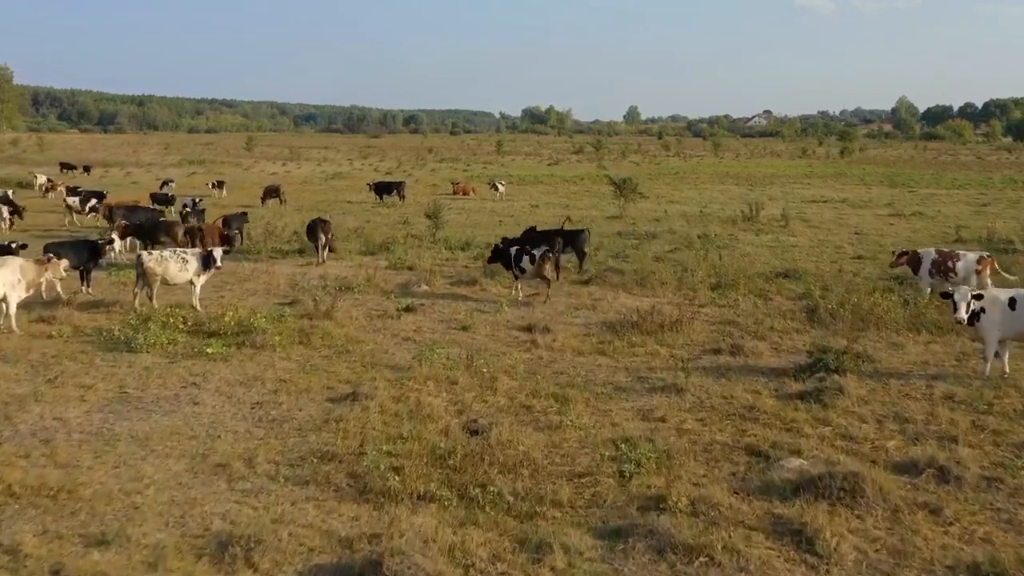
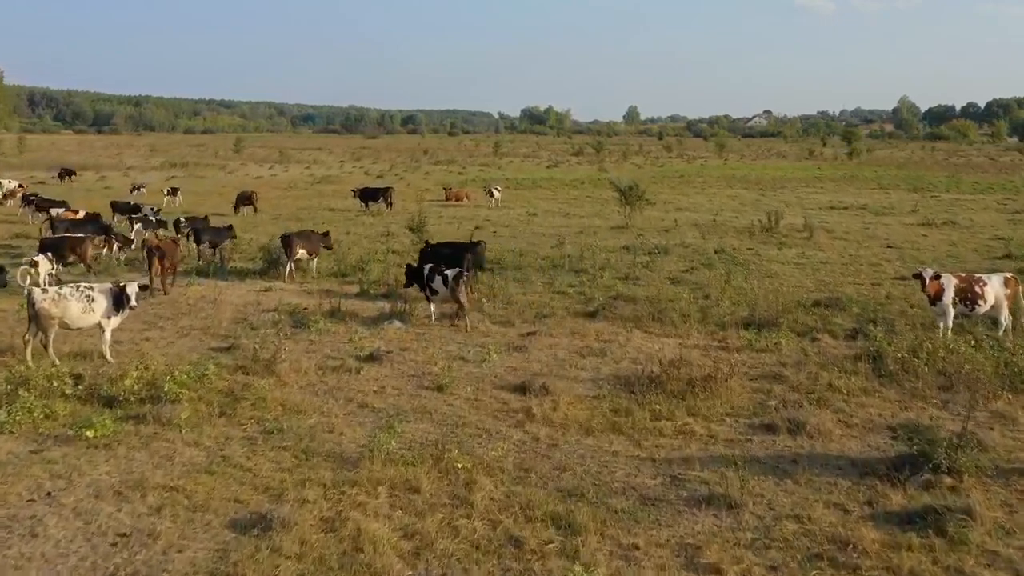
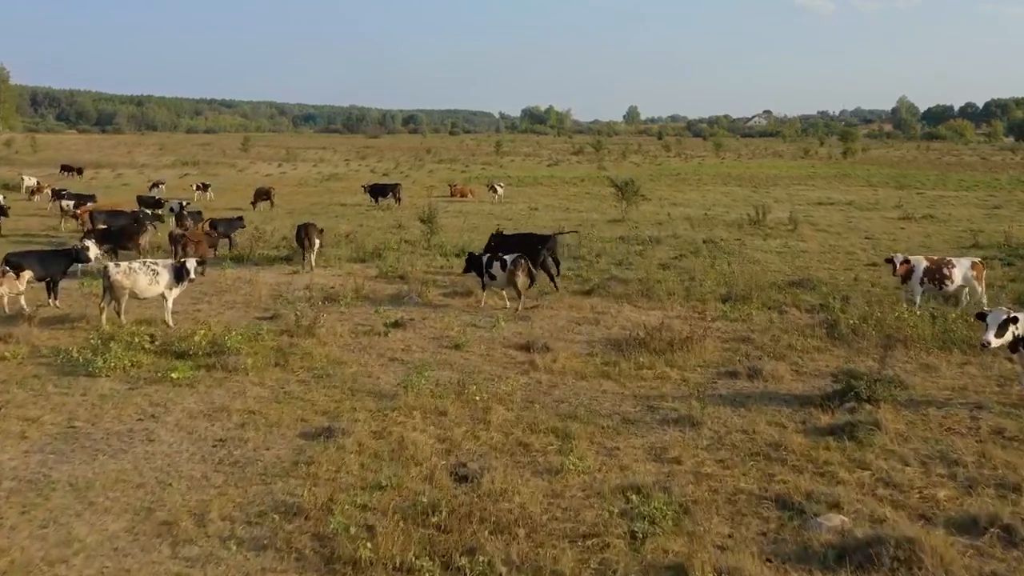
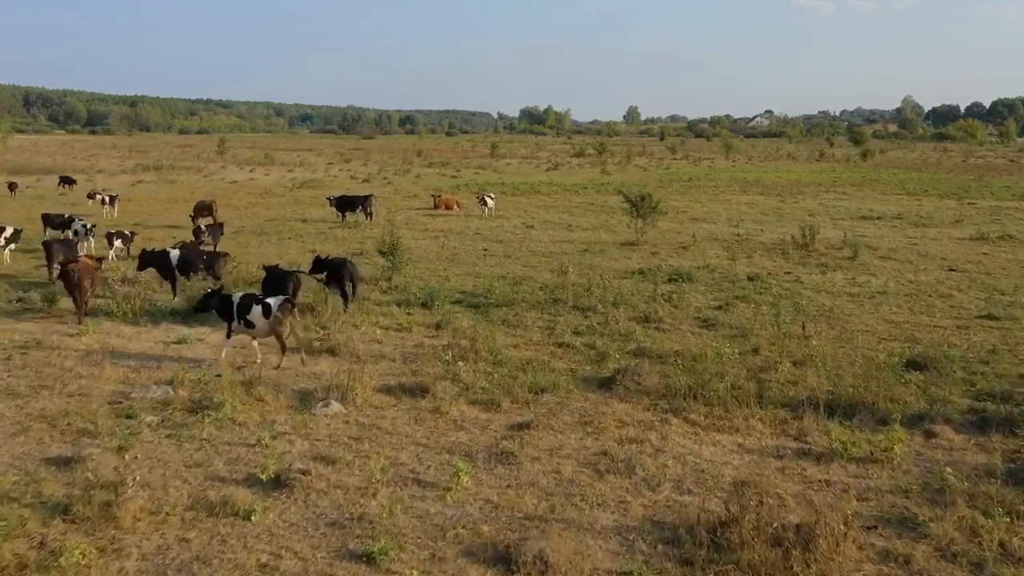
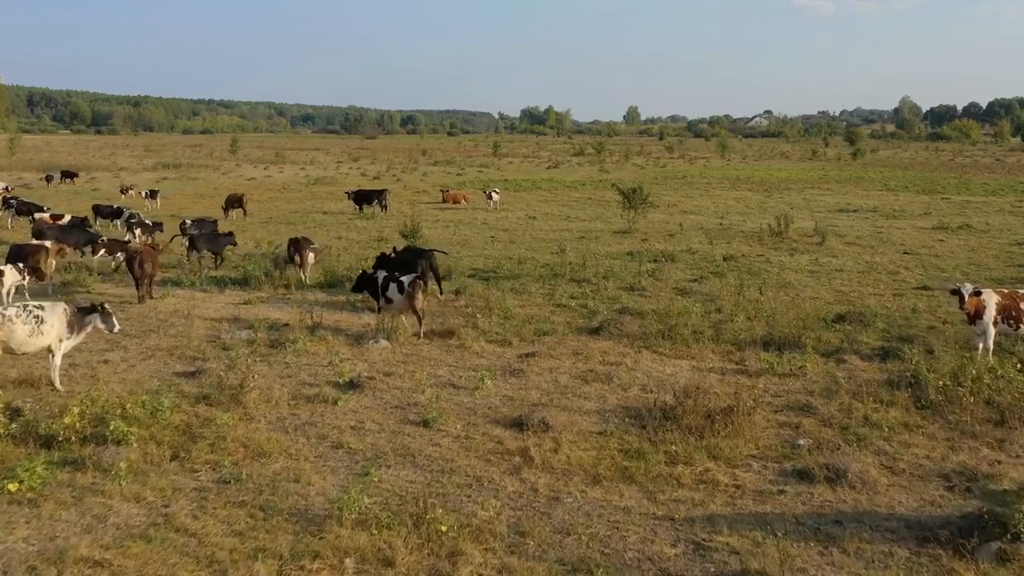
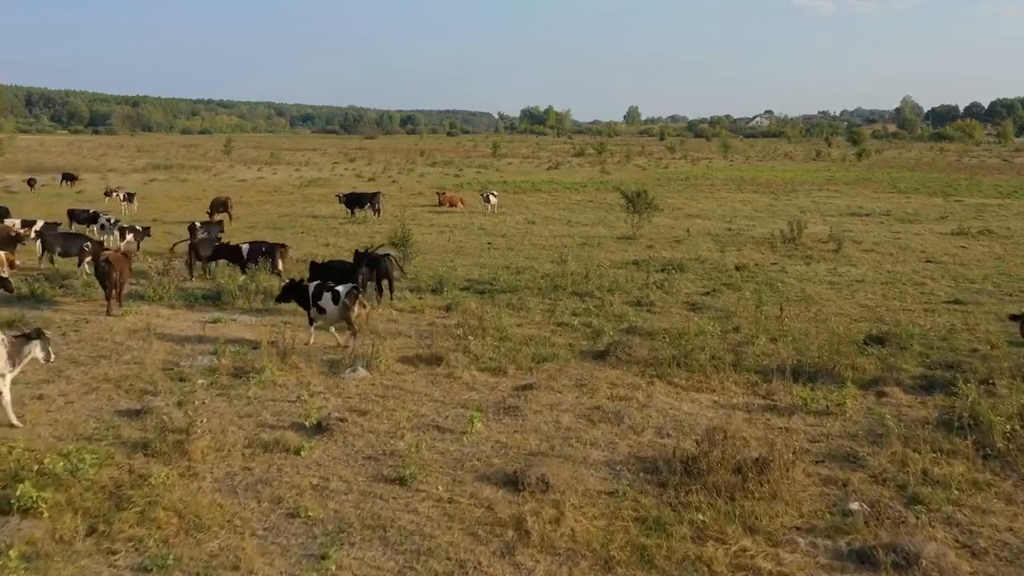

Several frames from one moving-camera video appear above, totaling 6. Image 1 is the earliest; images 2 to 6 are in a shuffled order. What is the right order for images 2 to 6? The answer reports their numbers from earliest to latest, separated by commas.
3, 2, 5, 6, 4
